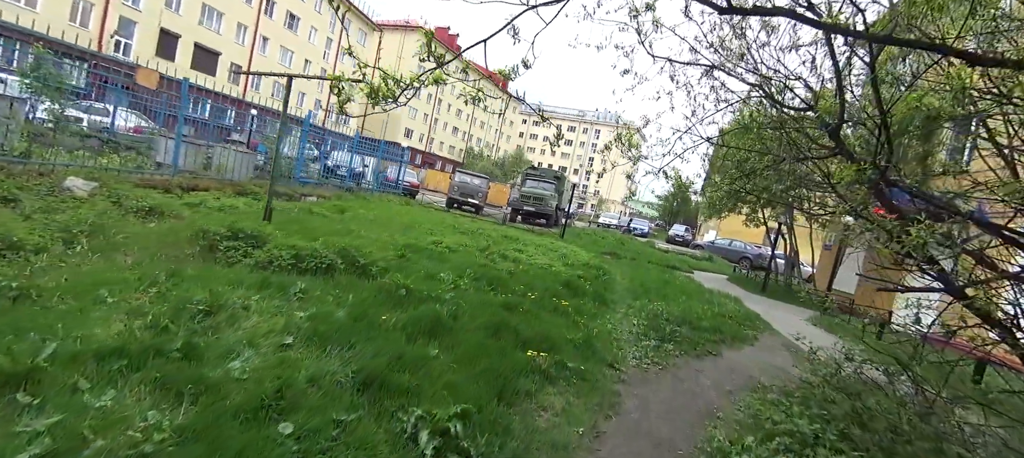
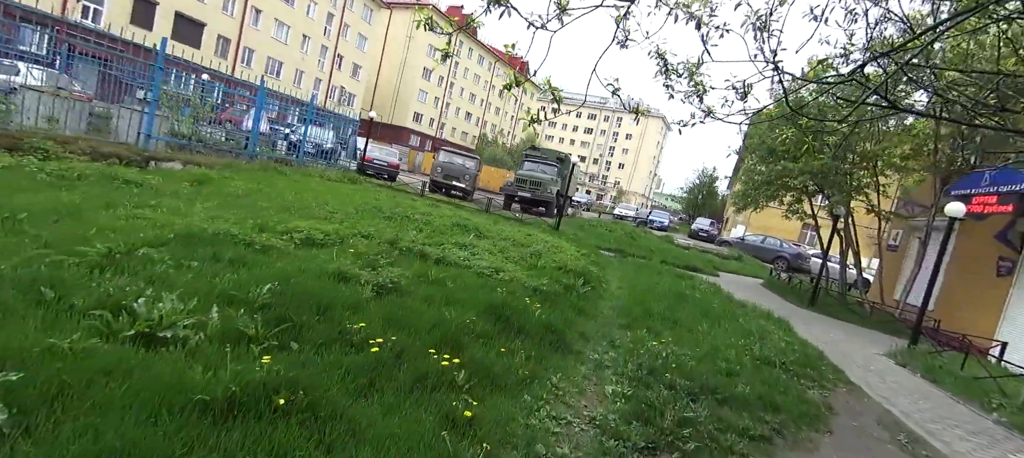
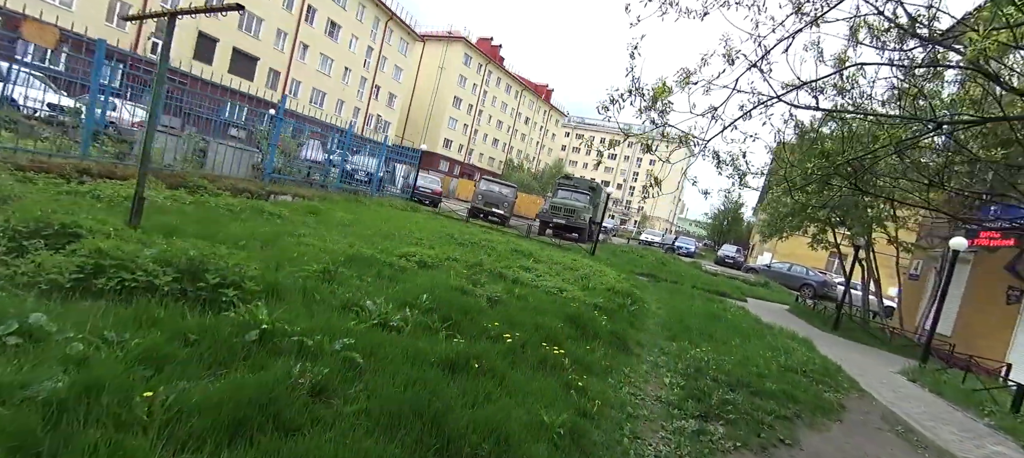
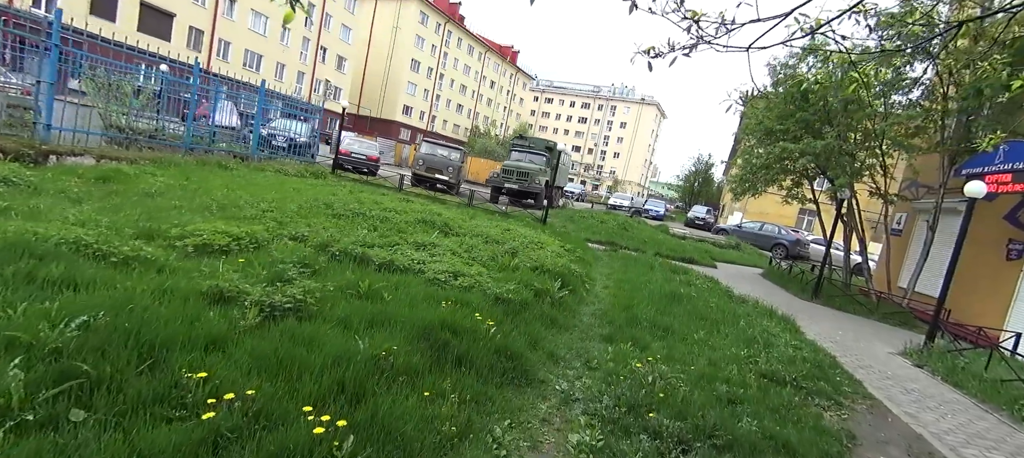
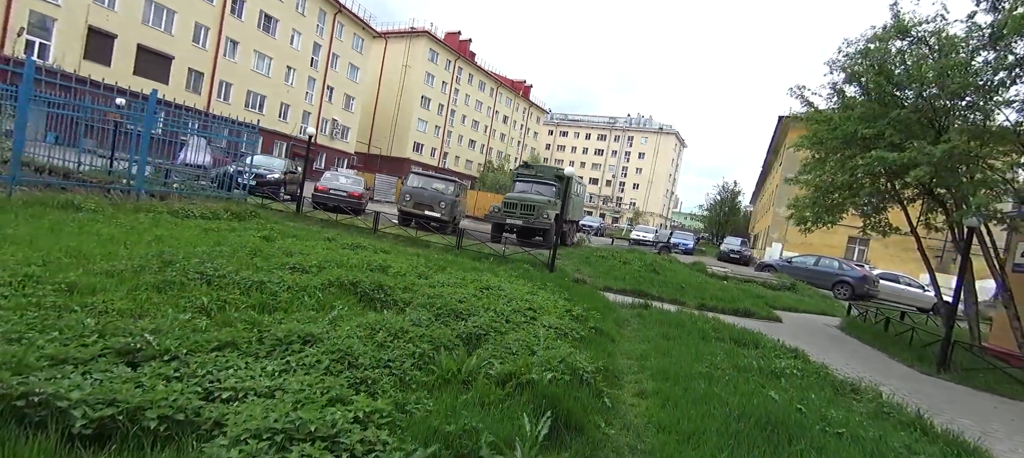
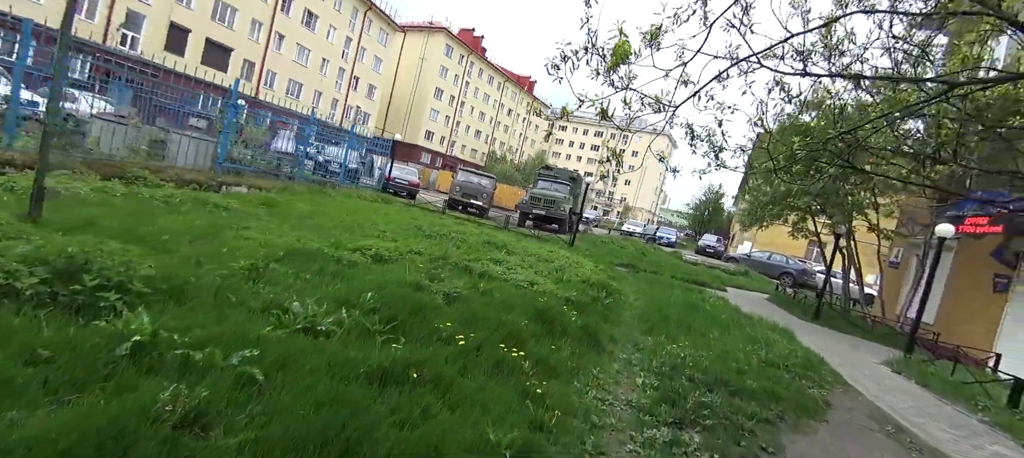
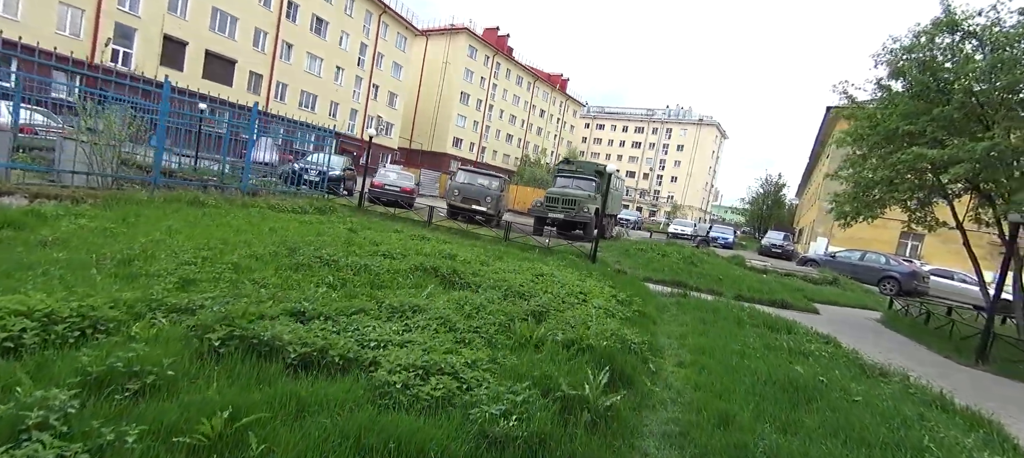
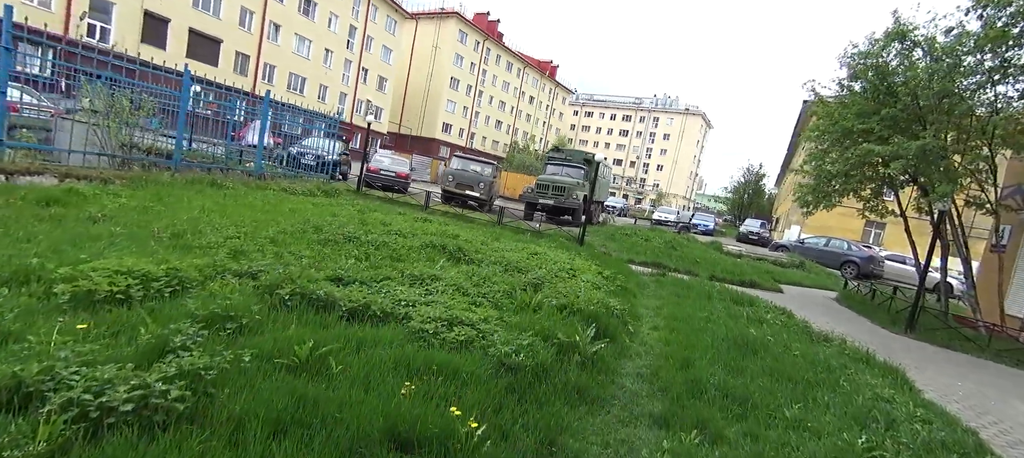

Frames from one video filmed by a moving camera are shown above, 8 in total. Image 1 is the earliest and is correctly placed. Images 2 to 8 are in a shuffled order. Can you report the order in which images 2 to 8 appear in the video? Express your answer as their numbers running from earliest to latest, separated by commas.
3, 6, 2, 4, 8, 7, 5
